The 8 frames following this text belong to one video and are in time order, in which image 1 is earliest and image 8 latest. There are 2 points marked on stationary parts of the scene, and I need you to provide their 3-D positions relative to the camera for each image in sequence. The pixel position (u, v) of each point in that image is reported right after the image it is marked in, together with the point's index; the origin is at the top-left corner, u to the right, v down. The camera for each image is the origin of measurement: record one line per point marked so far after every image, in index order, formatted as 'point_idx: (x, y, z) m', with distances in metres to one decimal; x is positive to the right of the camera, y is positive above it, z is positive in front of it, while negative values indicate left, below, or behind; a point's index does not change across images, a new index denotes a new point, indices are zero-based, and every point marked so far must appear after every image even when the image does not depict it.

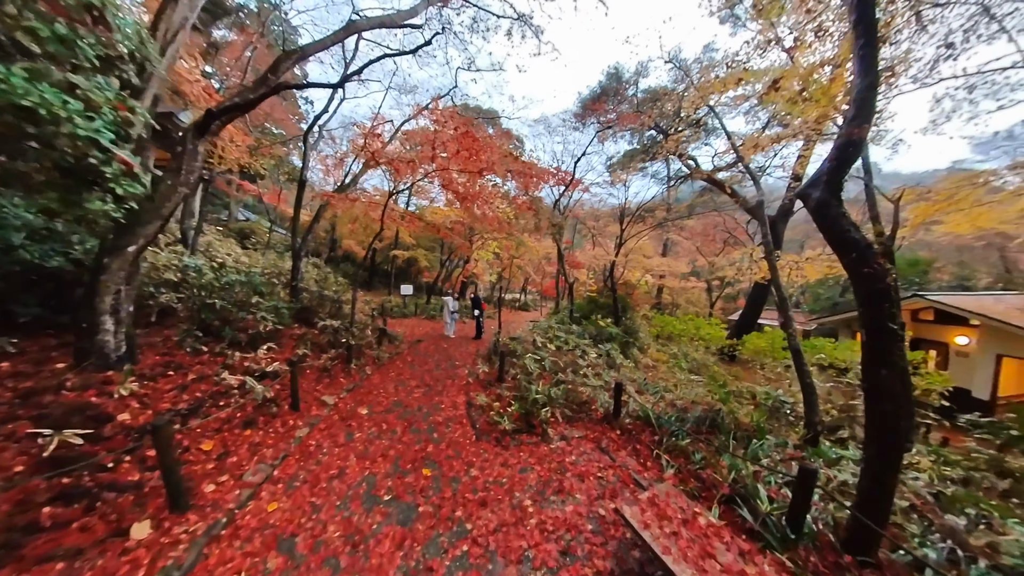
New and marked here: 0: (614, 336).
0: (+3.5, -1.6, +11.8) m
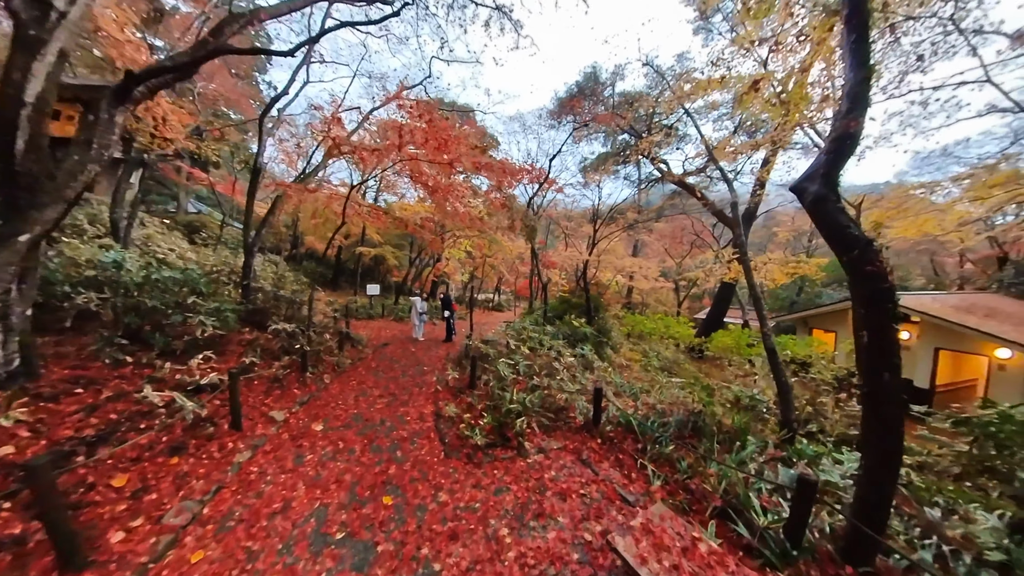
0: (+2.6, -1.6, +11.6) m
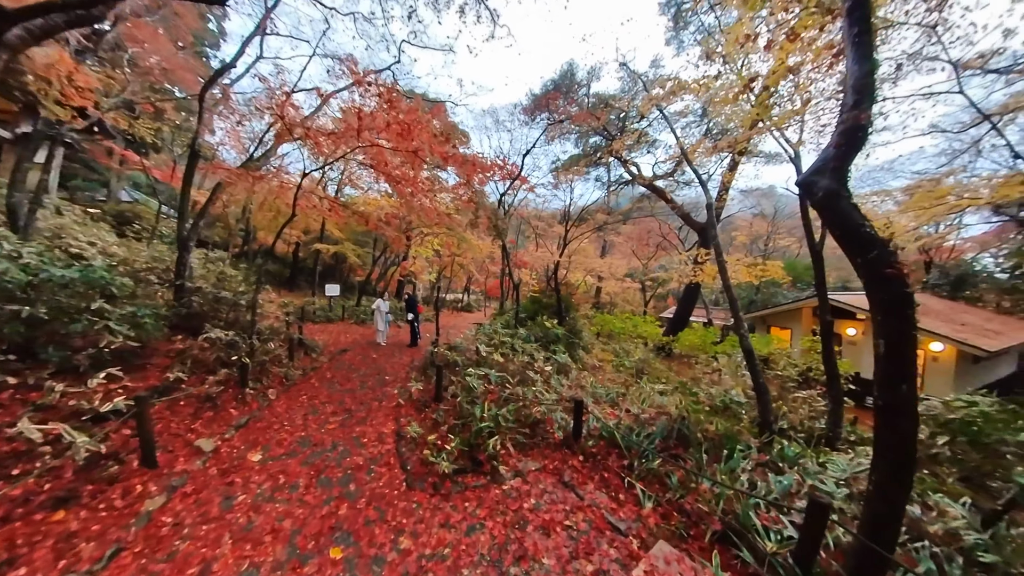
0: (+1.6, -1.6, +11.3) m
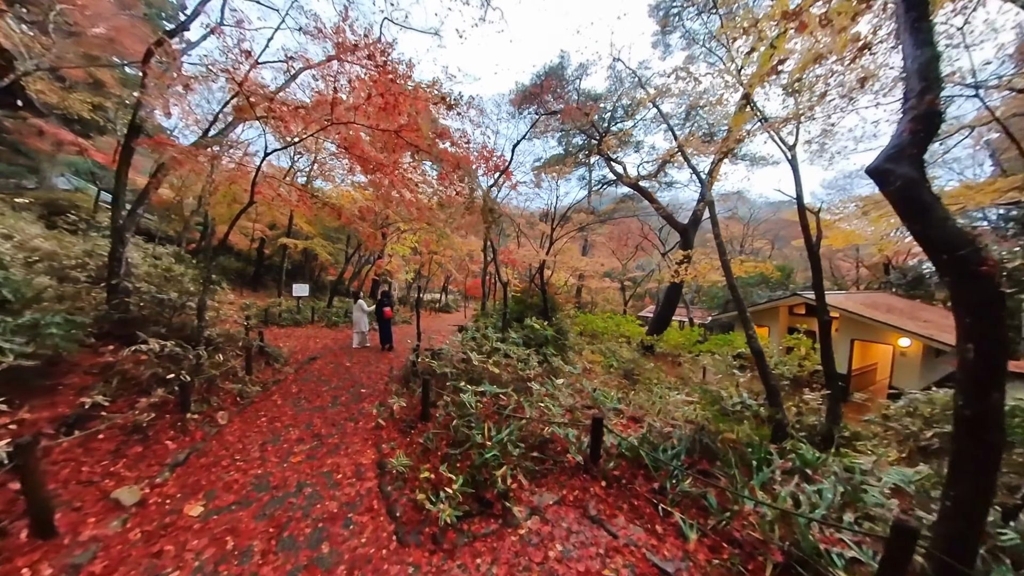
0: (+1.2, -1.6, +10.7) m
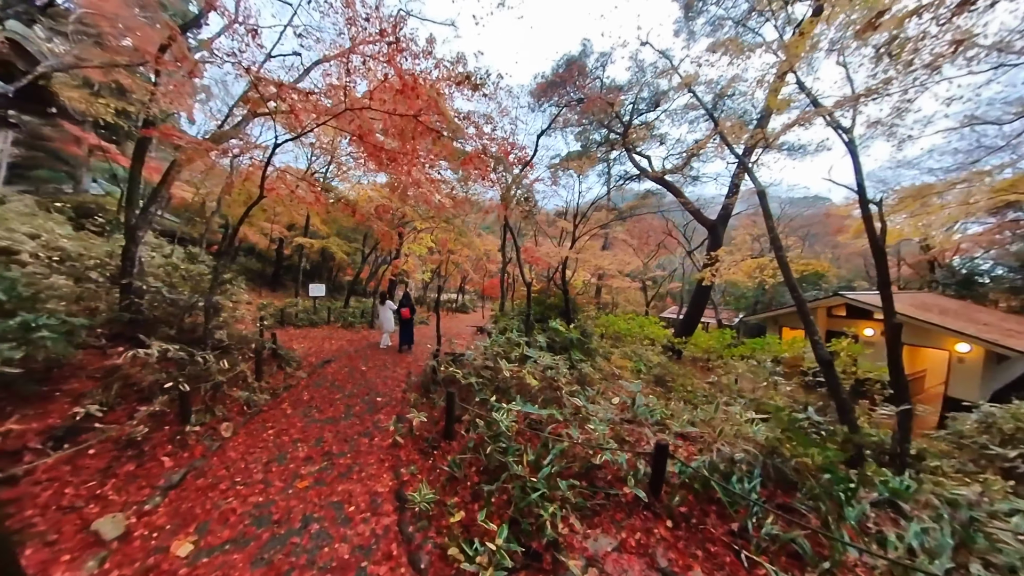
0: (+1.9, -1.6, +10.1) m
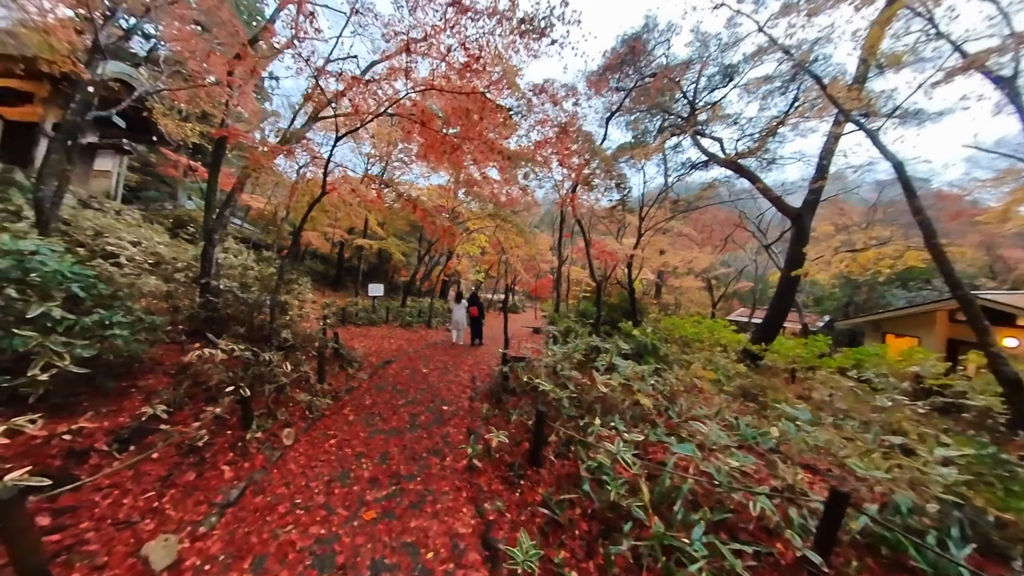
0: (+3.6, -1.5, +9.0) m
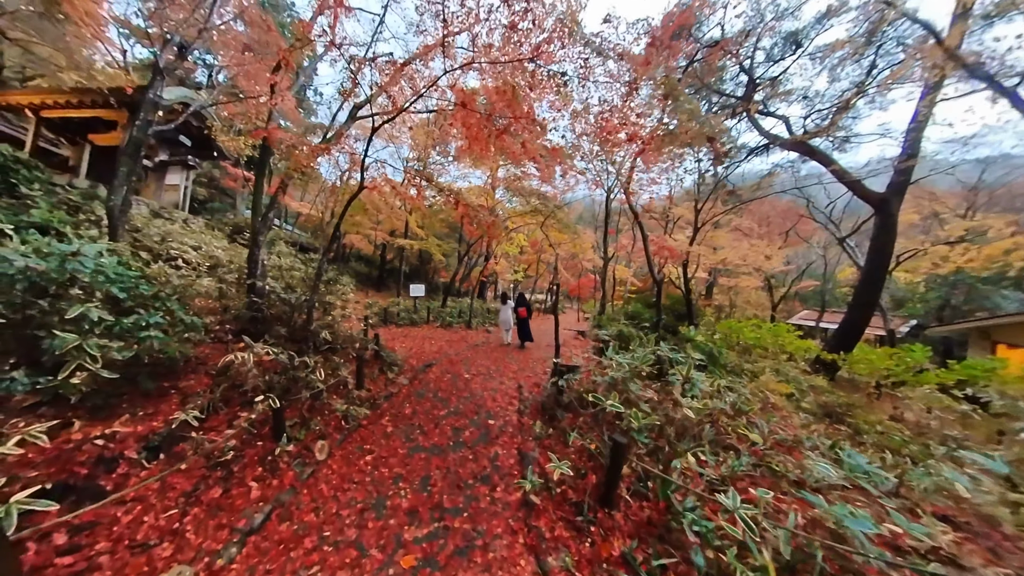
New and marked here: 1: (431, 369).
0: (+4.7, -1.6, +8.0) m
1: (-1.4, -1.5, +6.1) m
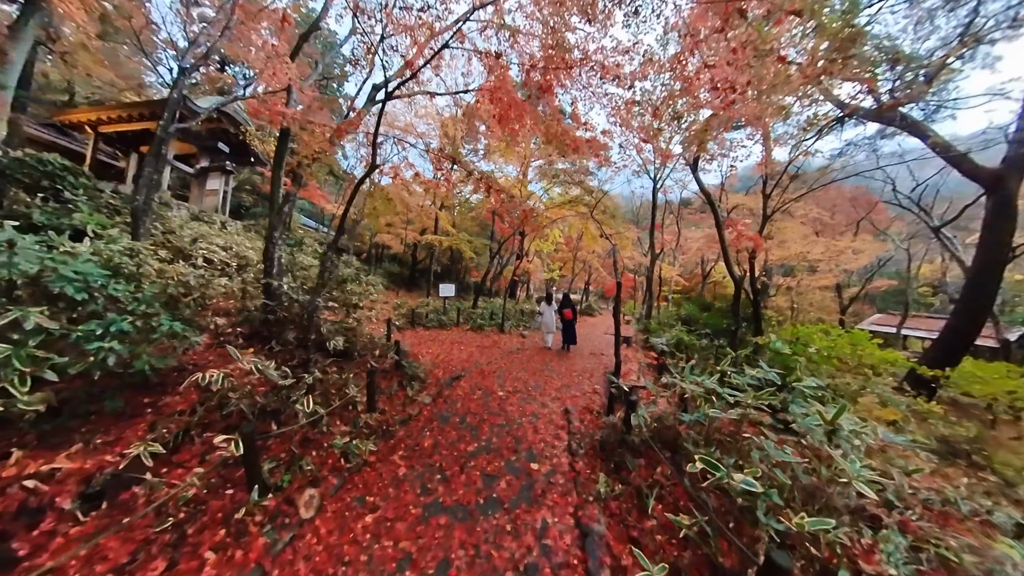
0: (+5.5, -1.6, +6.6) m
1: (-0.8, -1.4, +5.2) m
